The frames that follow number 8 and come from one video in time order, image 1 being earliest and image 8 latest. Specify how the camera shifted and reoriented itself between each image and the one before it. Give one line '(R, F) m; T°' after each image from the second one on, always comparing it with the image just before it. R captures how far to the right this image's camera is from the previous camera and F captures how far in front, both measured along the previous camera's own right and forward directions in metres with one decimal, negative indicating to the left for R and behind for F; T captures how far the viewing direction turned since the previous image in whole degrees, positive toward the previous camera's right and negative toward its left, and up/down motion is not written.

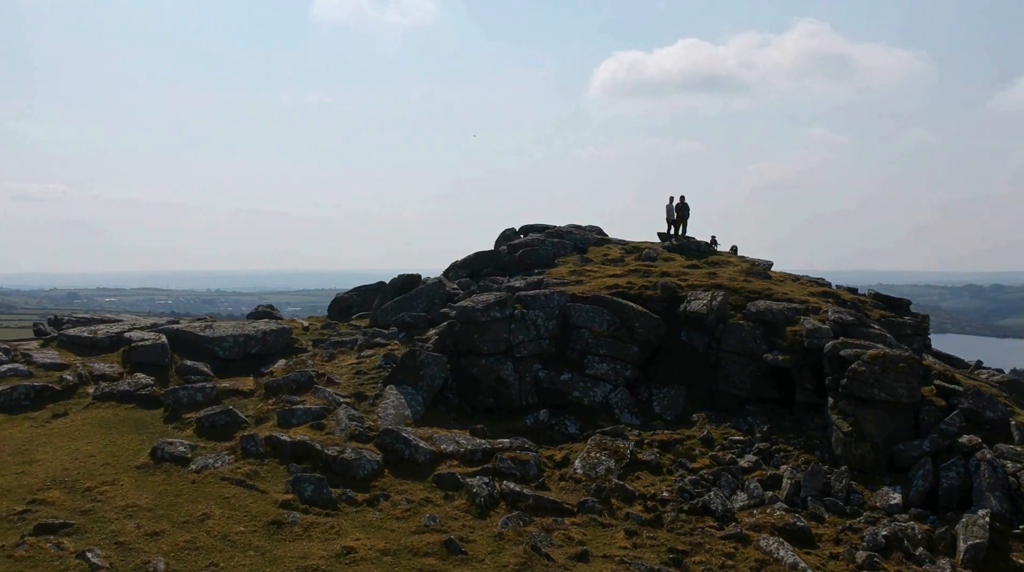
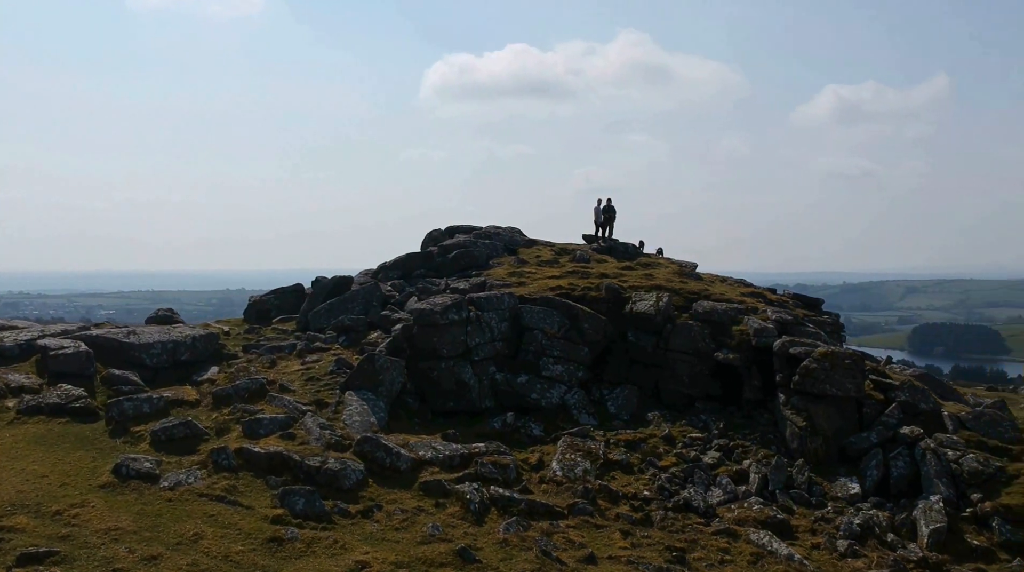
(-6.4, +1.0) m; +11°
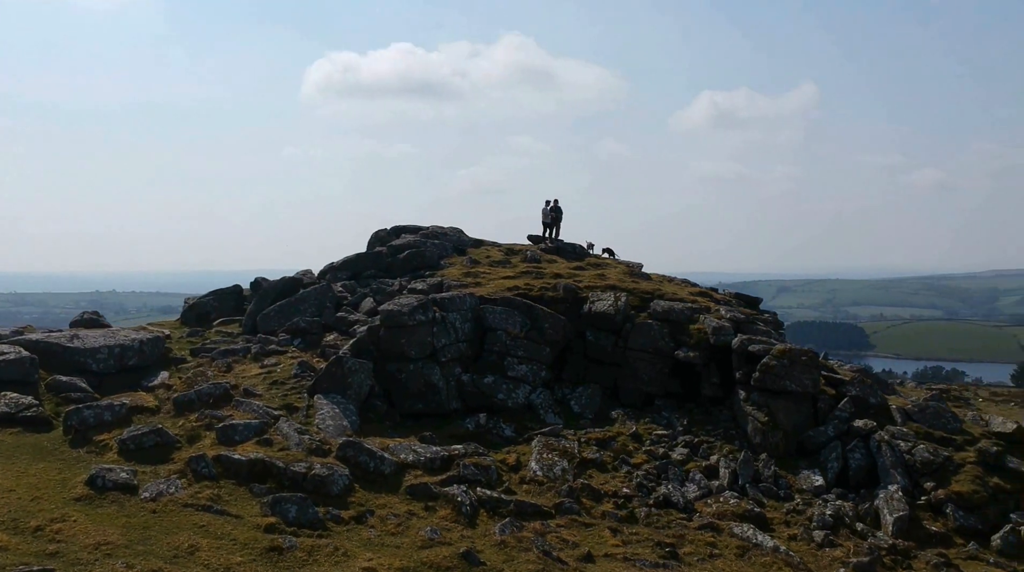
(-4.1, +0.4) m; +7°
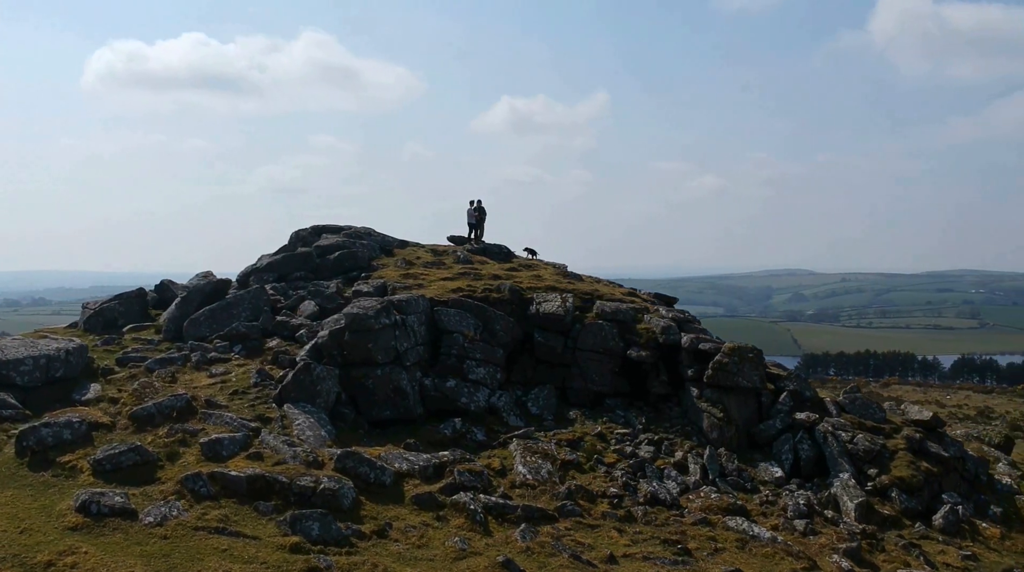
(-7.8, +1.7) m; +12°
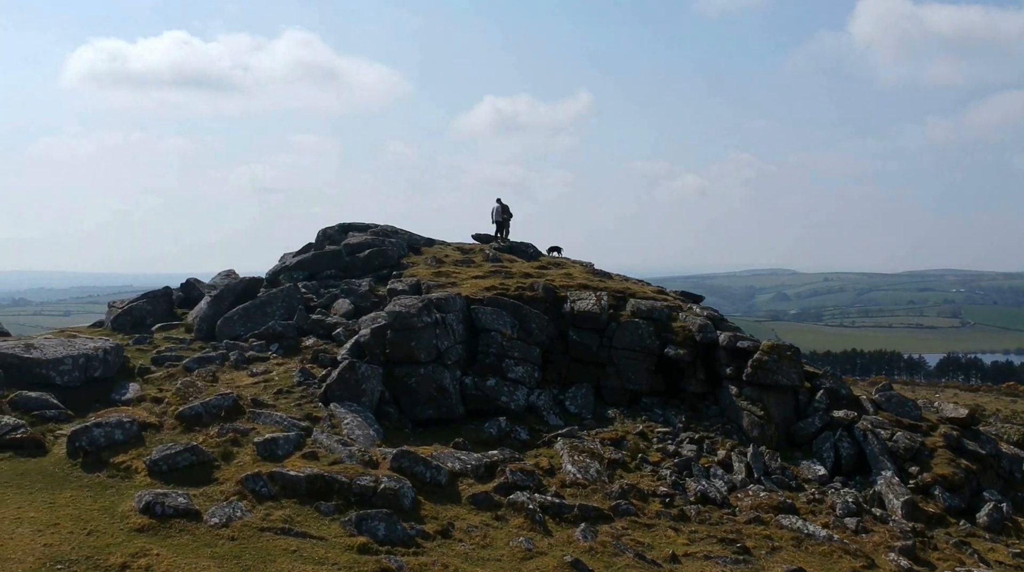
(-2.7, +0.4) m; +1°
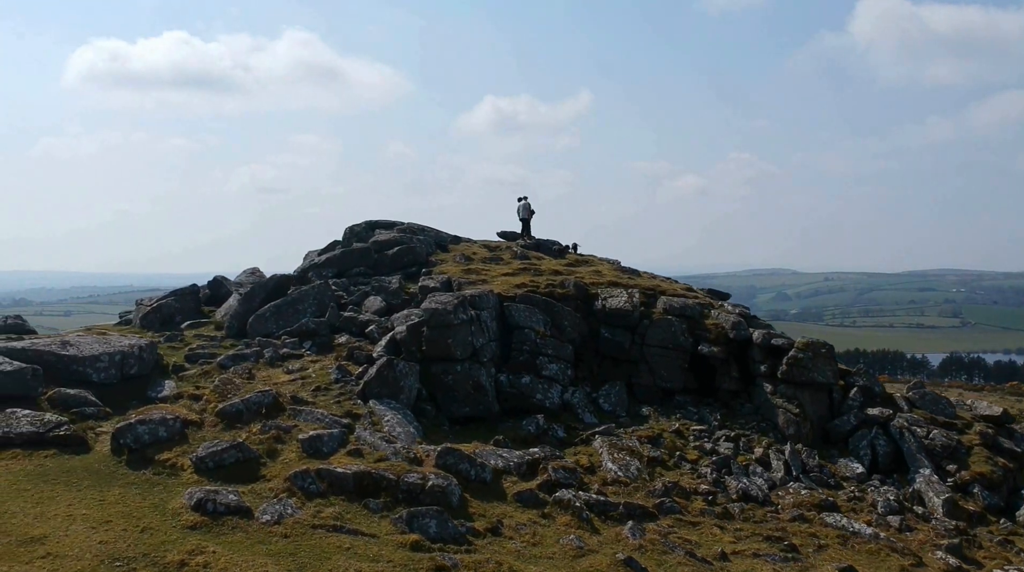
(-1.6, +0.3) m; 0°
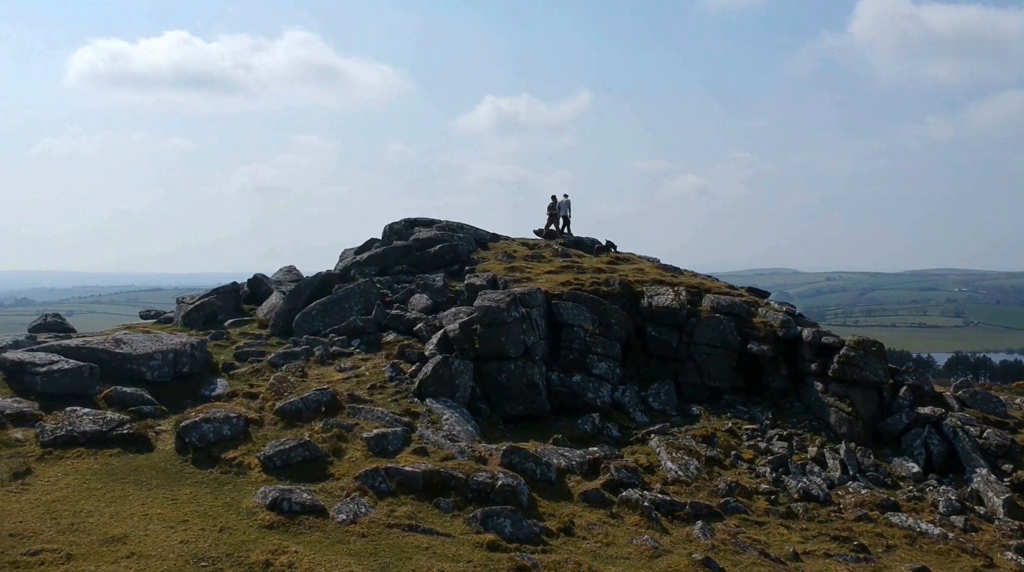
(-2.3, +0.5) m; 0°
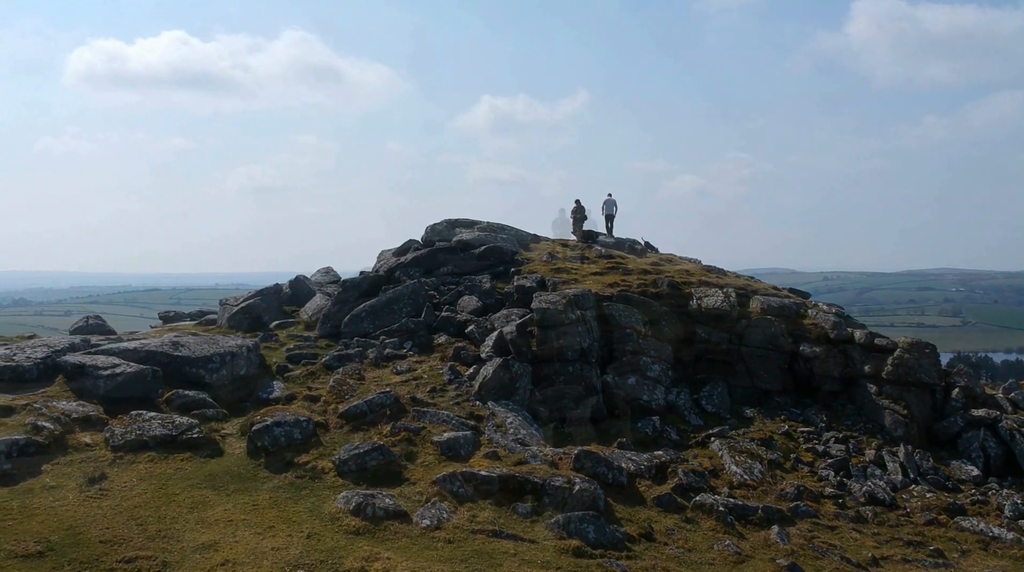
(-2.6, +0.5) m; +1°
